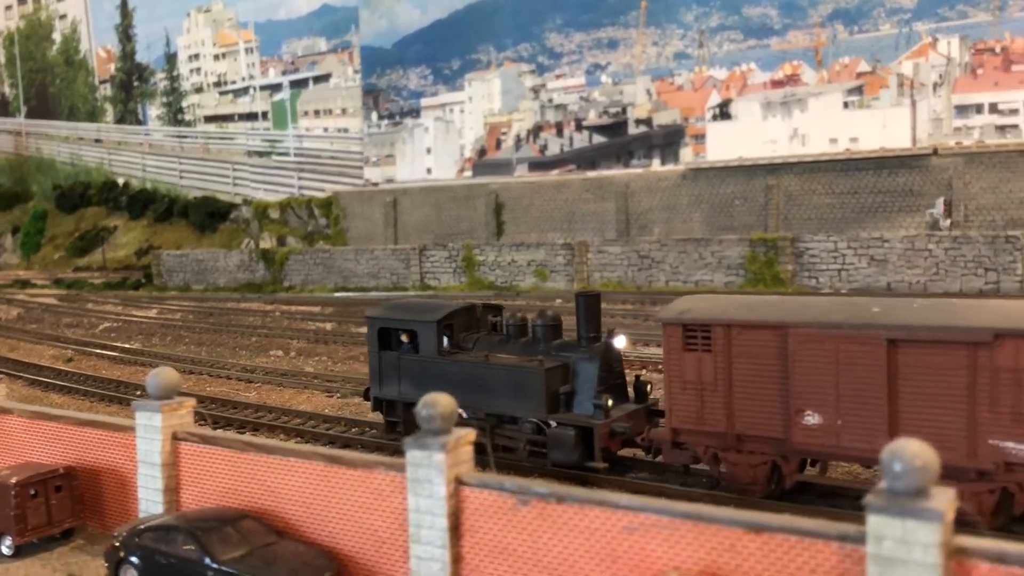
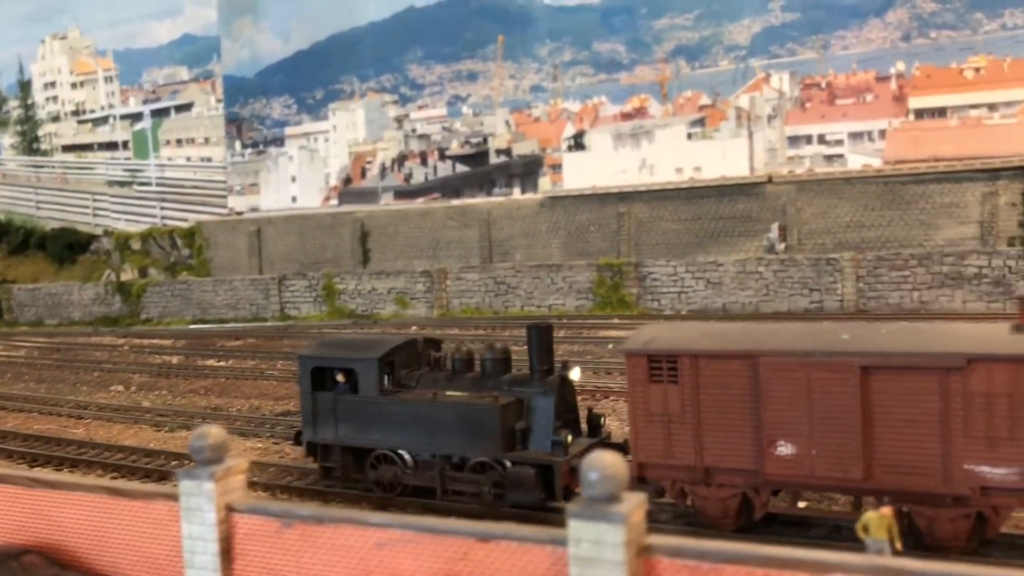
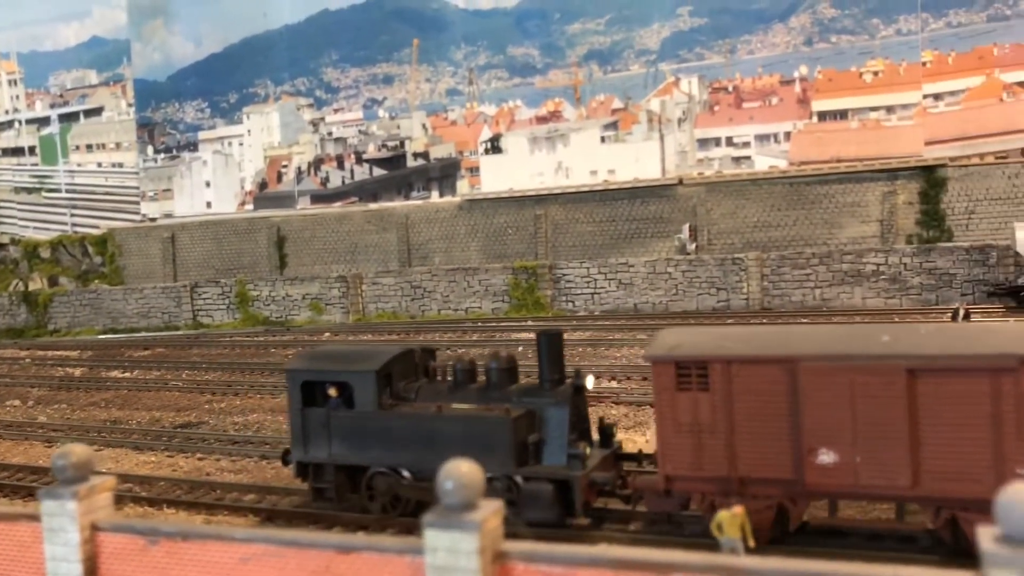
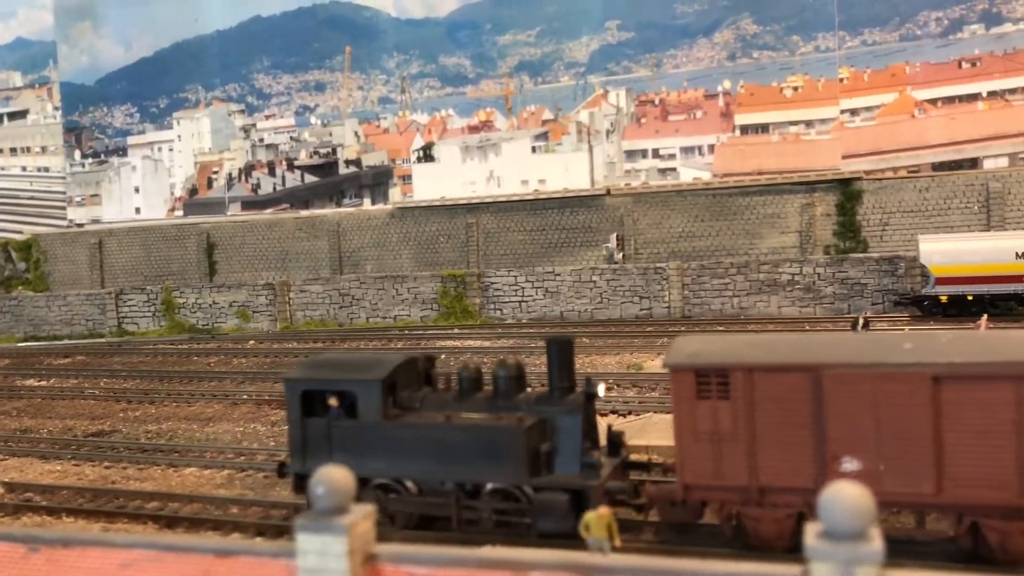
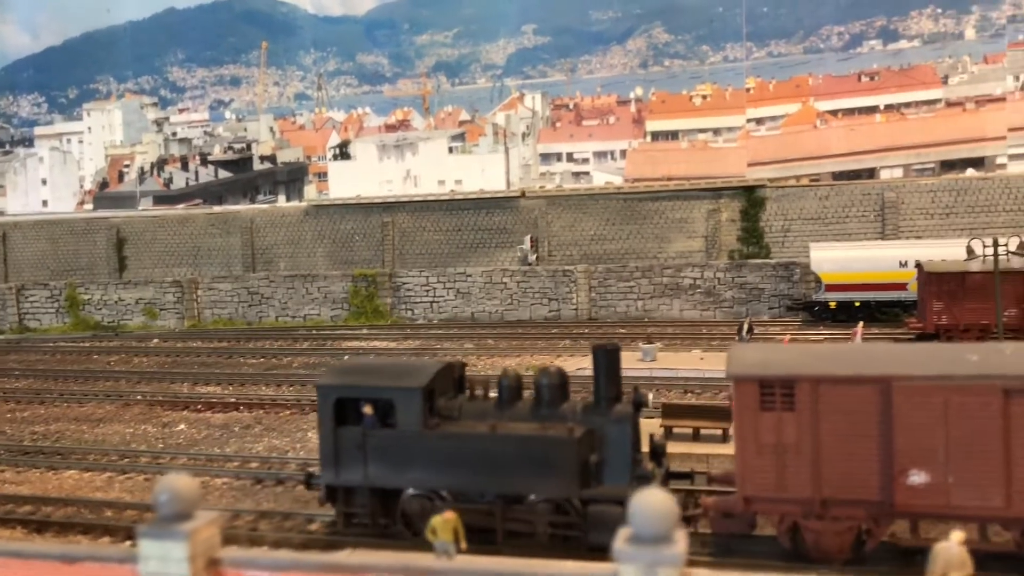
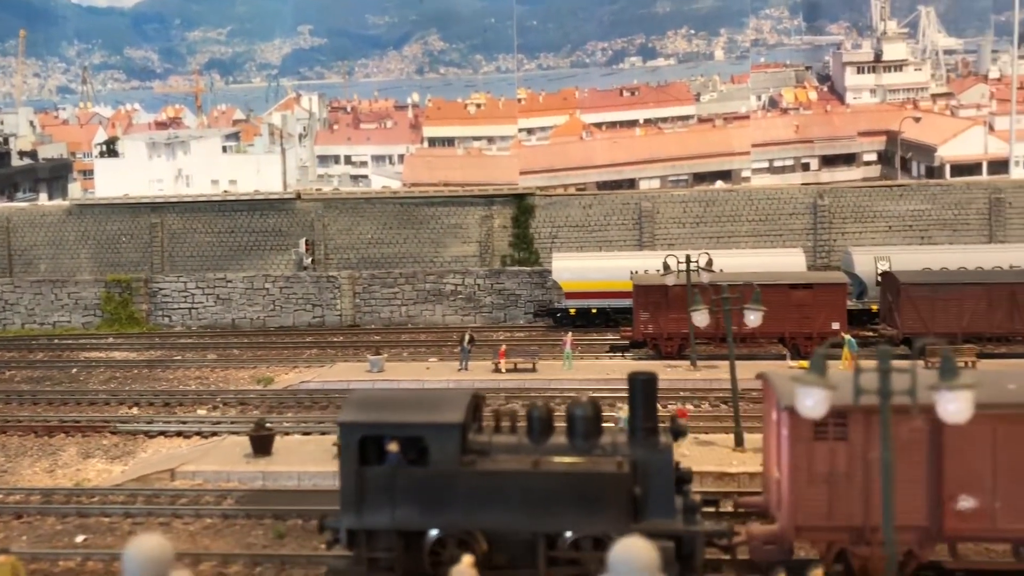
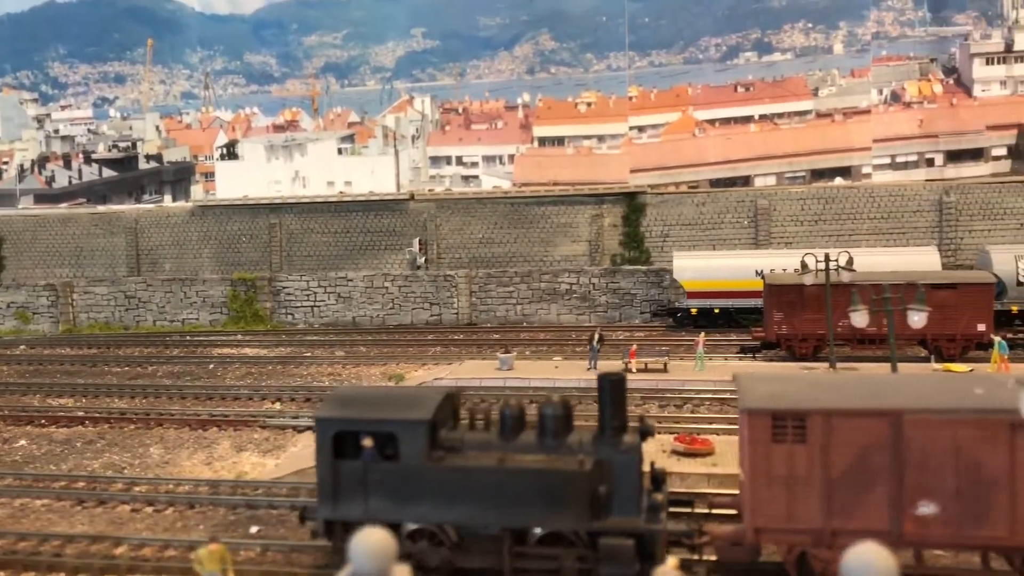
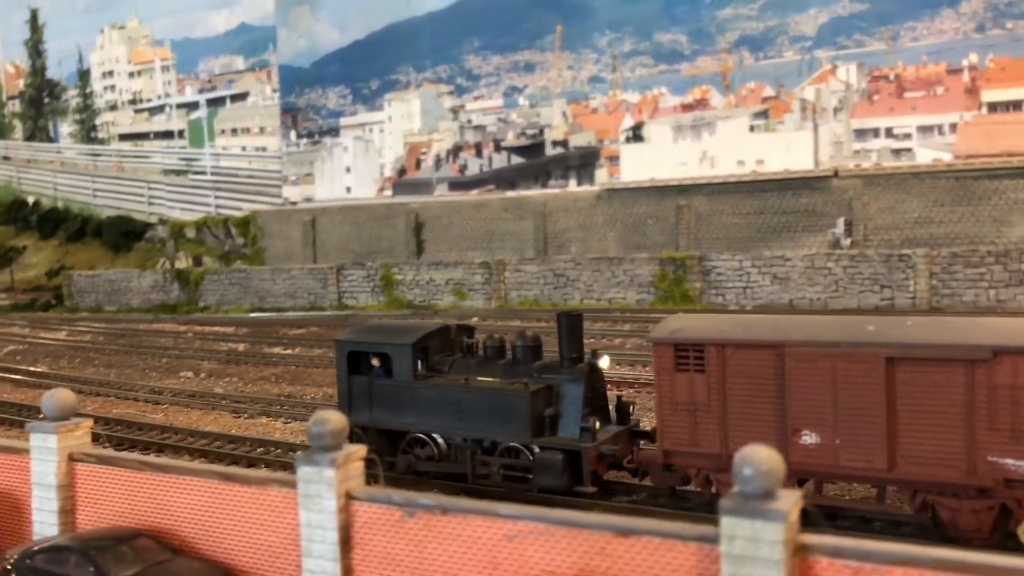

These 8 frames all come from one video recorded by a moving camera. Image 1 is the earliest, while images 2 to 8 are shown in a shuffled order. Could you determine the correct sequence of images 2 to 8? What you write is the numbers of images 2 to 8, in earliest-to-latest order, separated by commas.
8, 2, 3, 4, 5, 7, 6
